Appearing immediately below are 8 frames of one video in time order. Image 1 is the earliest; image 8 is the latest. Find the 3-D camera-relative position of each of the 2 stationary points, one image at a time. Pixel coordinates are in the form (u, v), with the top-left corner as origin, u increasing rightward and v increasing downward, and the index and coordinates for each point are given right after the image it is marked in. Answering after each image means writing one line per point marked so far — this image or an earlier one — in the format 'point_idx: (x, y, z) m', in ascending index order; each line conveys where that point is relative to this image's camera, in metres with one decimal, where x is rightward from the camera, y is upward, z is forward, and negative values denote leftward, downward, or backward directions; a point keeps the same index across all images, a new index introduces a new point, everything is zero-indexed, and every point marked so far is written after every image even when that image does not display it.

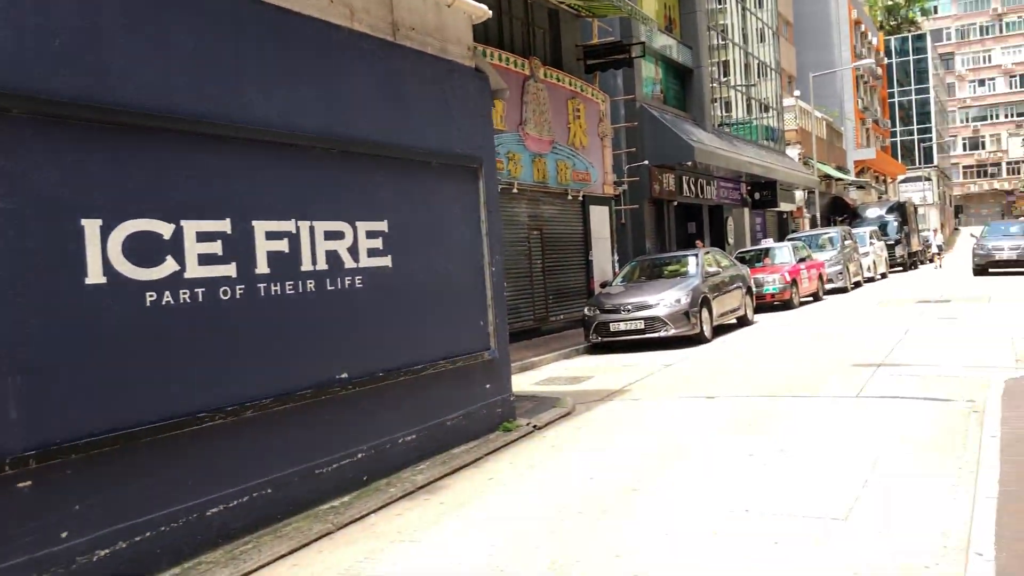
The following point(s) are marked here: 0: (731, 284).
0: (+3.8, +0.1, +16.3) m
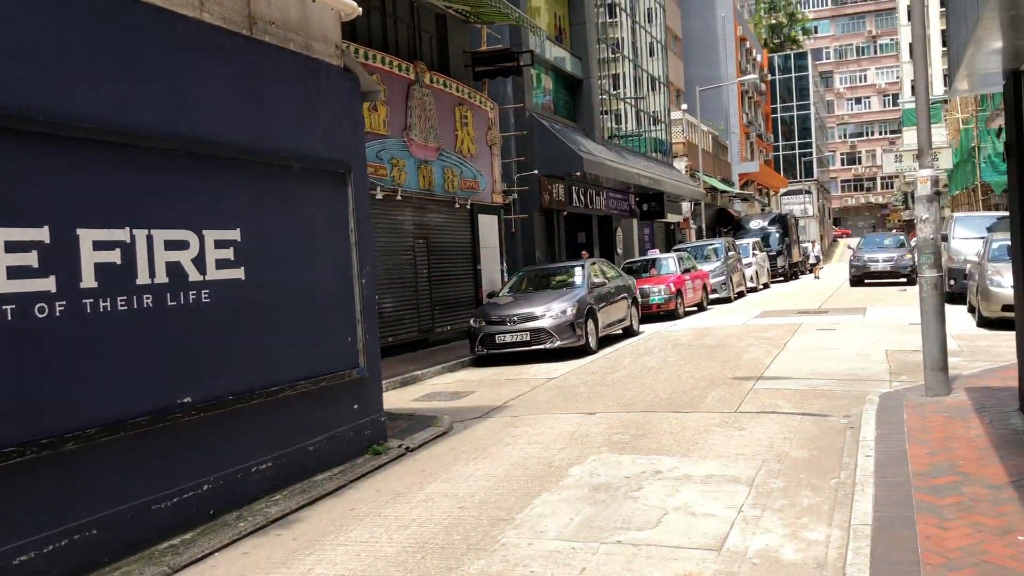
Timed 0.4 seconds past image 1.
0: (+1.8, -0.1, +16.2) m
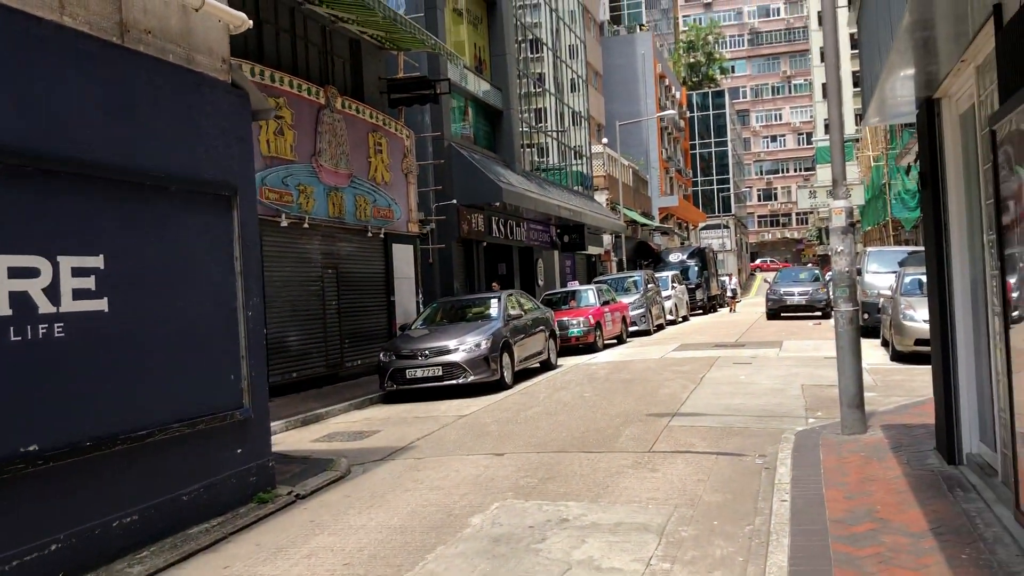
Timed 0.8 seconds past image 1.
0: (+0.4, -0.7, +15.8) m
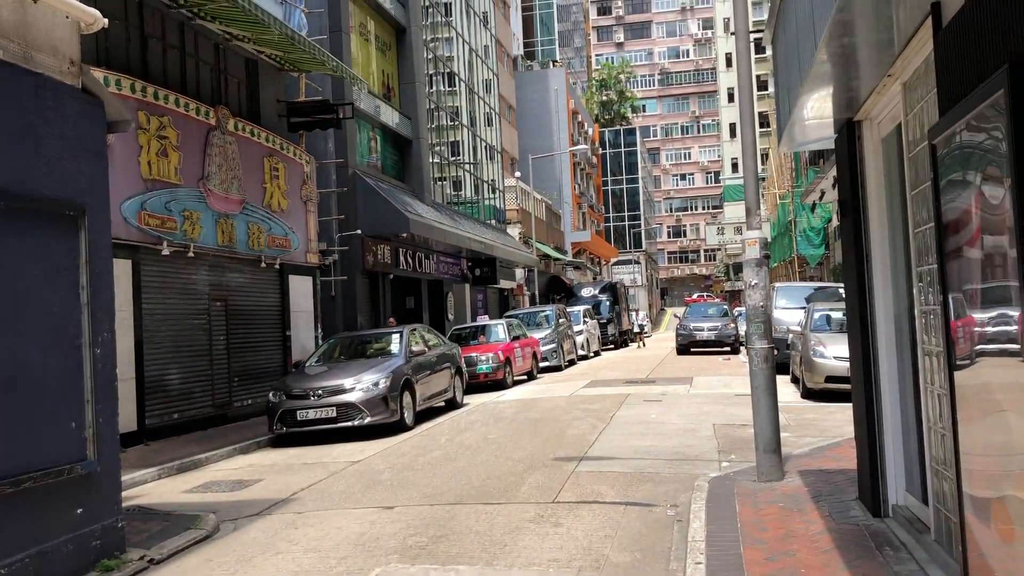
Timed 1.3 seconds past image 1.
0: (-1.2, -1.2, +15.0) m
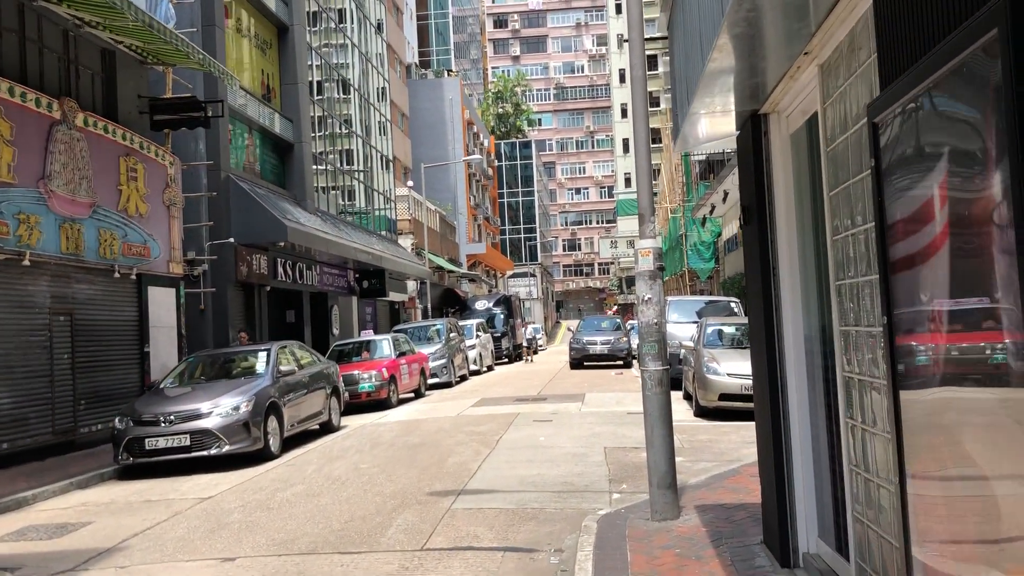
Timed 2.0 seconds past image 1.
0: (-3.0, -1.4, +13.8) m
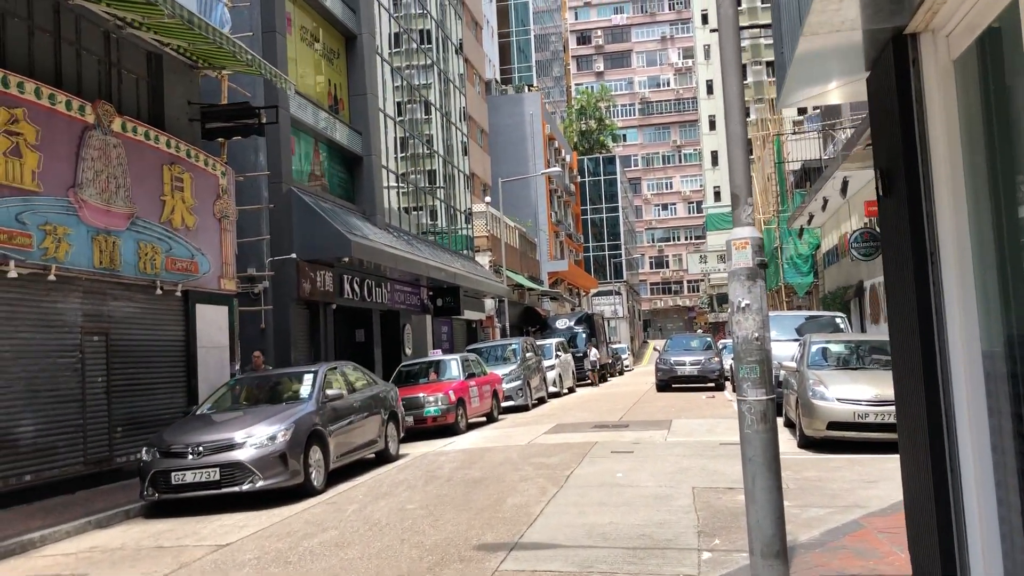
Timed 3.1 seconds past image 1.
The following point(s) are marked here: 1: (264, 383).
0: (-2.0, -1.6, +12.5) m
1: (-3.2, -1.2, +12.2) m
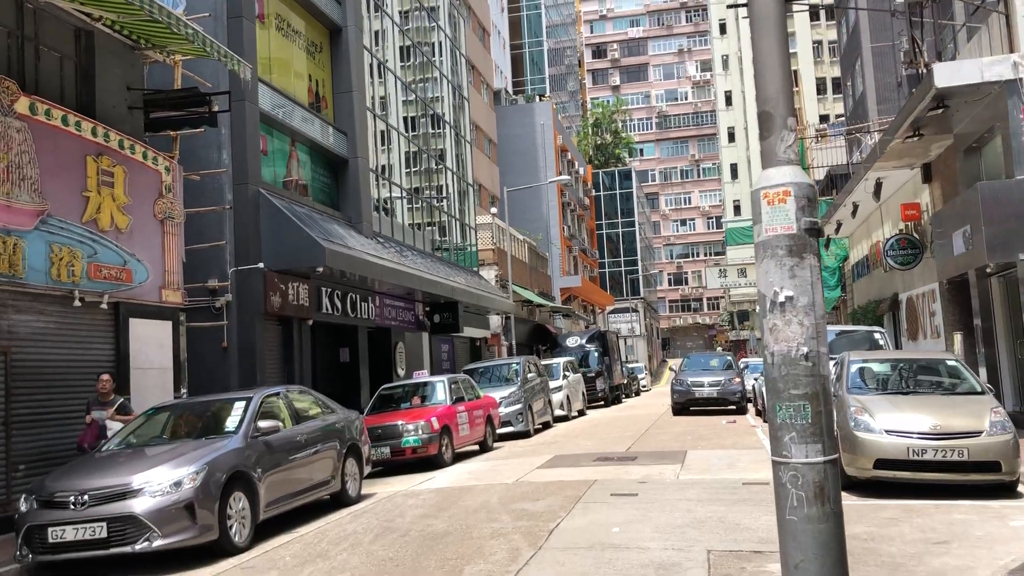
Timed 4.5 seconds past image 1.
0: (-2.2, -1.7, +10.5) m
1: (-3.5, -1.4, +10.2) m
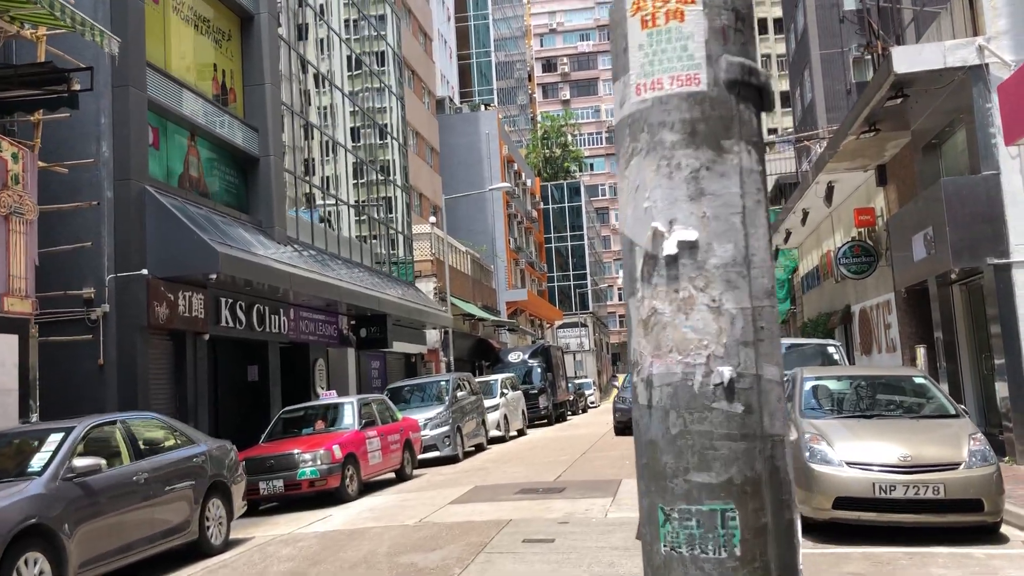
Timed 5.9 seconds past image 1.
0: (-3.2, -1.8, +8.6) m
1: (-4.5, -1.4, +8.3) m
